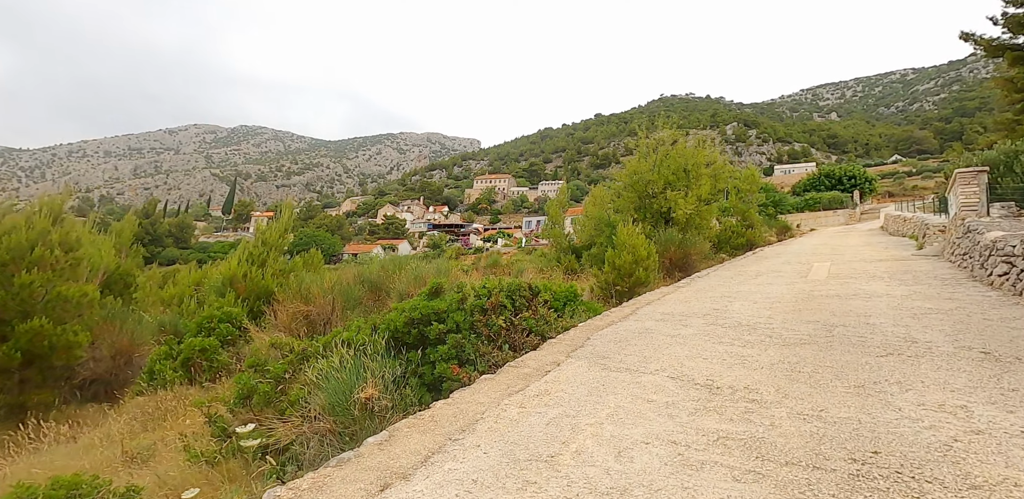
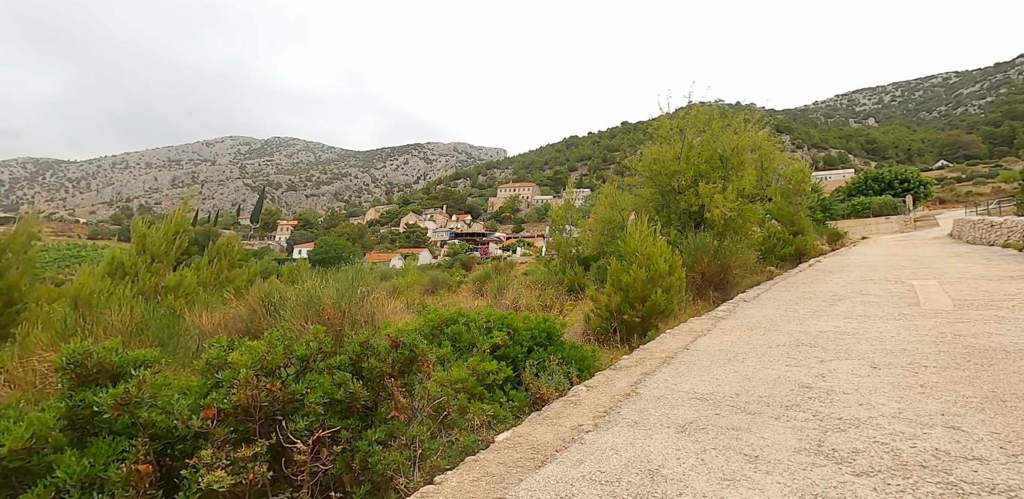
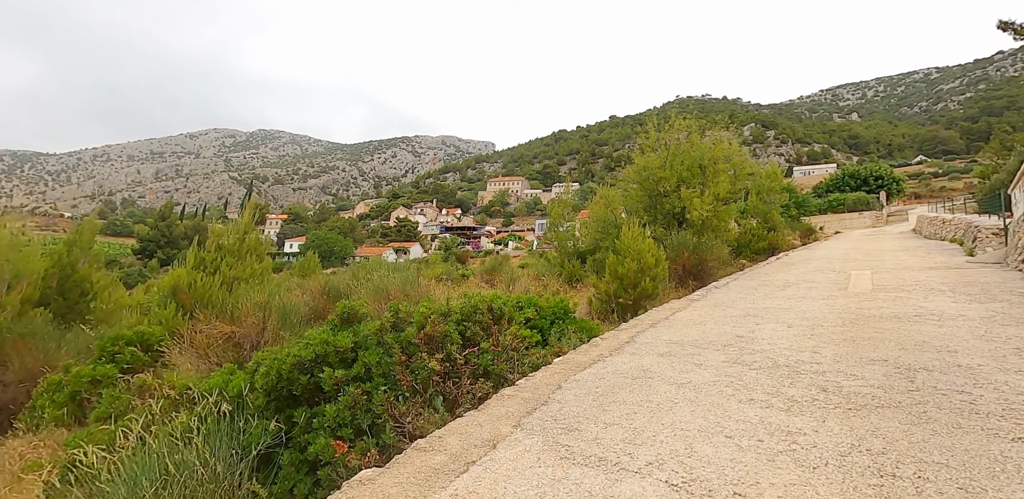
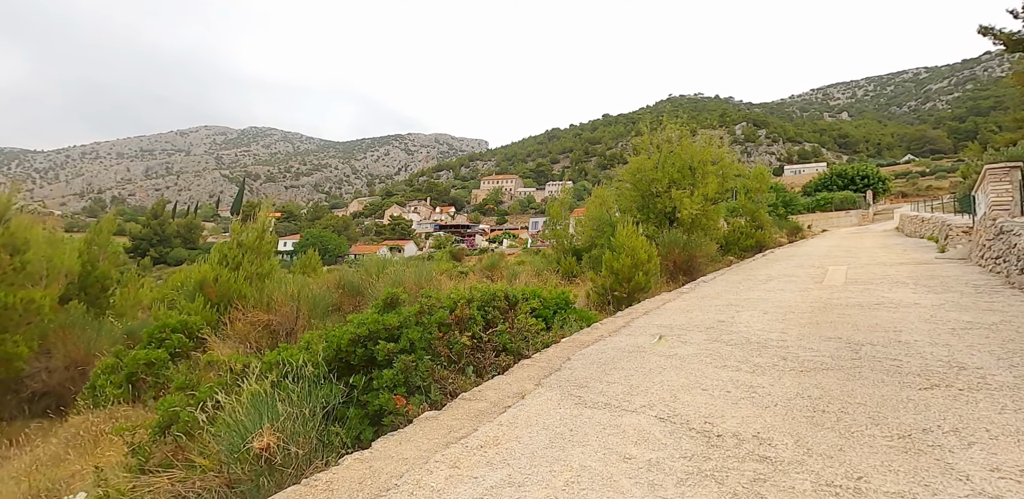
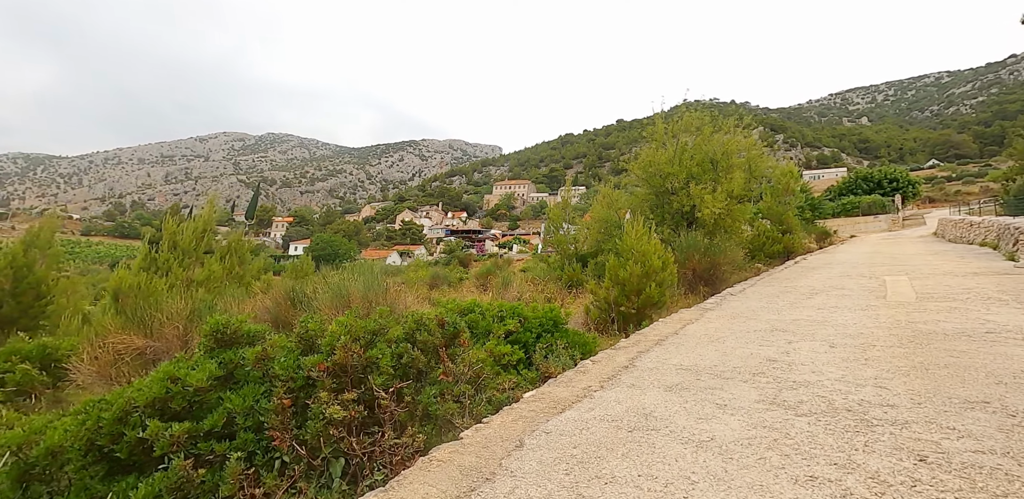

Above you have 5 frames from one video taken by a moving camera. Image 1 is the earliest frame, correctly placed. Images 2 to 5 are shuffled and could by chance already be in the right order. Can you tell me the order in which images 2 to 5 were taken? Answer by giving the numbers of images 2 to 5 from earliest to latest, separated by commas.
4, 3, 5, 2
